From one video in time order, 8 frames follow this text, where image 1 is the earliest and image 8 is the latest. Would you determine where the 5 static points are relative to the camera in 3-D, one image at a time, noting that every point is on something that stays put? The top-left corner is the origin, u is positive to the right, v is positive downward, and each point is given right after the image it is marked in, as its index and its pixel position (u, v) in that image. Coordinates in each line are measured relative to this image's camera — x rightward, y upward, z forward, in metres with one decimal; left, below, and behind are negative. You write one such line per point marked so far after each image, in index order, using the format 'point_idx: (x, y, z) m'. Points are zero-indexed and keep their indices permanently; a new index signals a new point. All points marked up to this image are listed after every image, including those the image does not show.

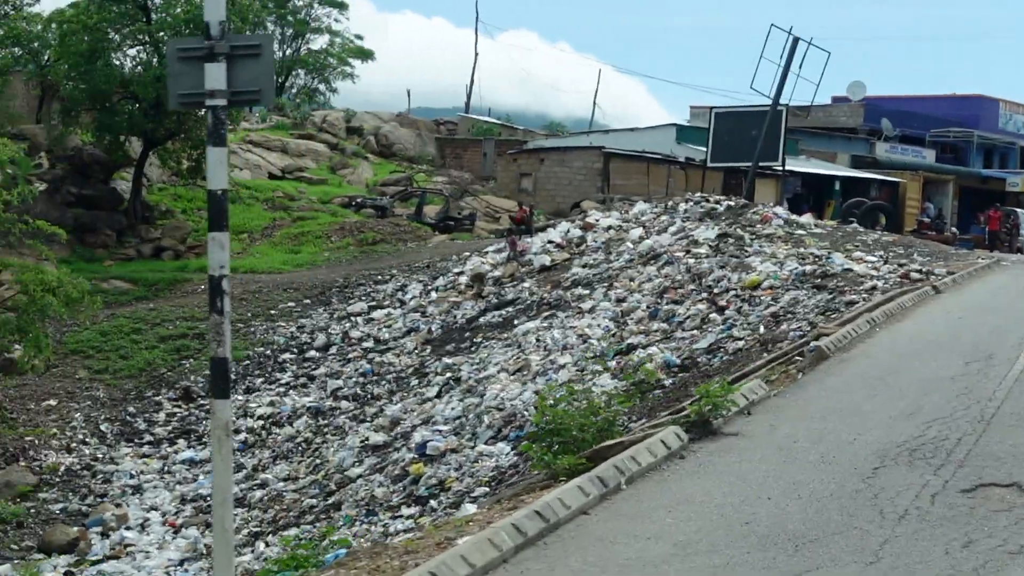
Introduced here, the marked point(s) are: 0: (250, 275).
0: (-4.3, +0.2, +16.2) m
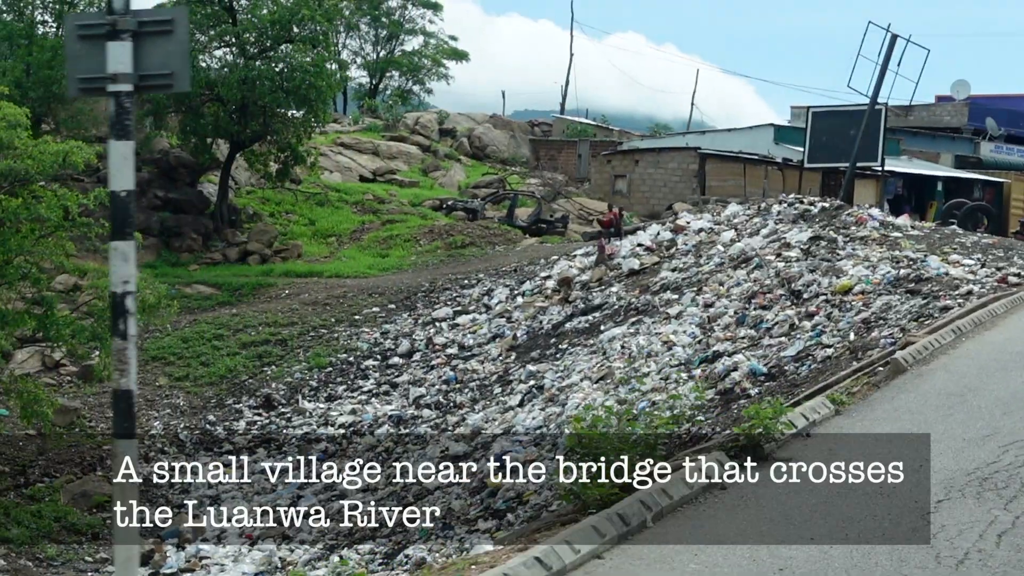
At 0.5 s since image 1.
0: (-2.9, +0.1, +16.1) m
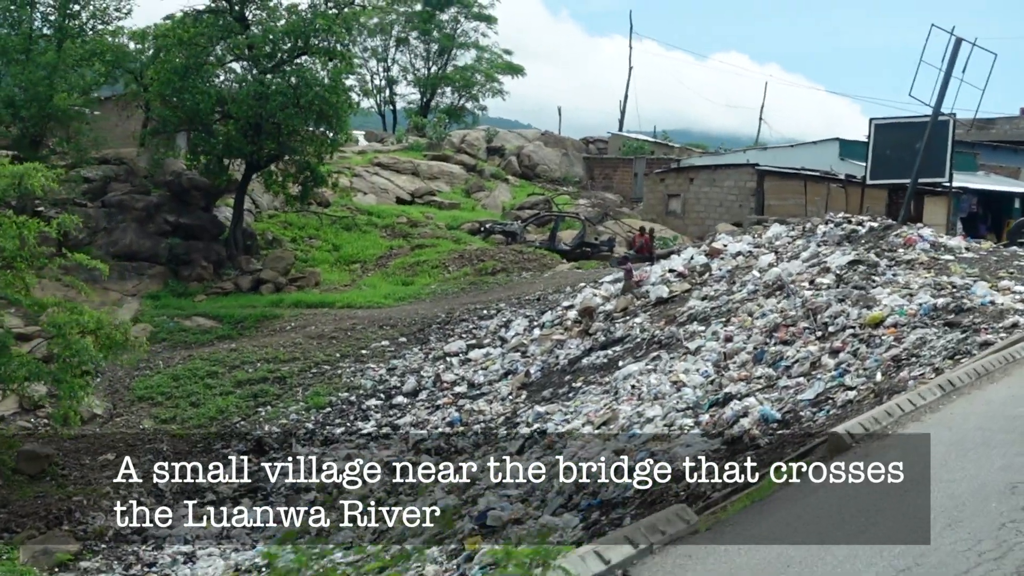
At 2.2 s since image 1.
0: (-2.5, -0.3, +15.2) m
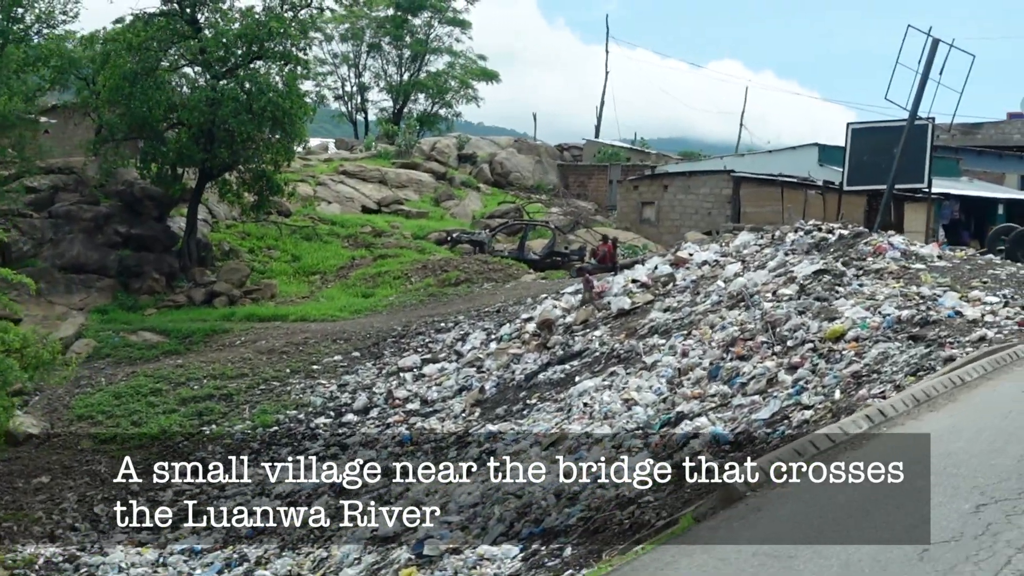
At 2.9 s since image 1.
0: (-3.1, -0.5, +14.6) m
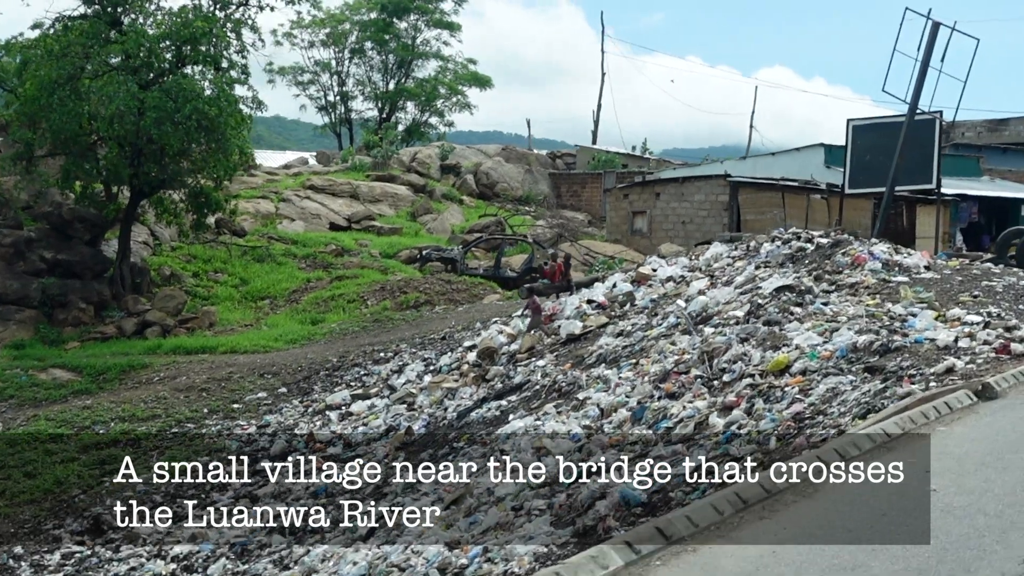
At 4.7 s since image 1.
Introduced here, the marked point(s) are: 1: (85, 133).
0: (-3.7, -0.9, +13.3) m
1: (-6.0, +2.2, +14.0) m
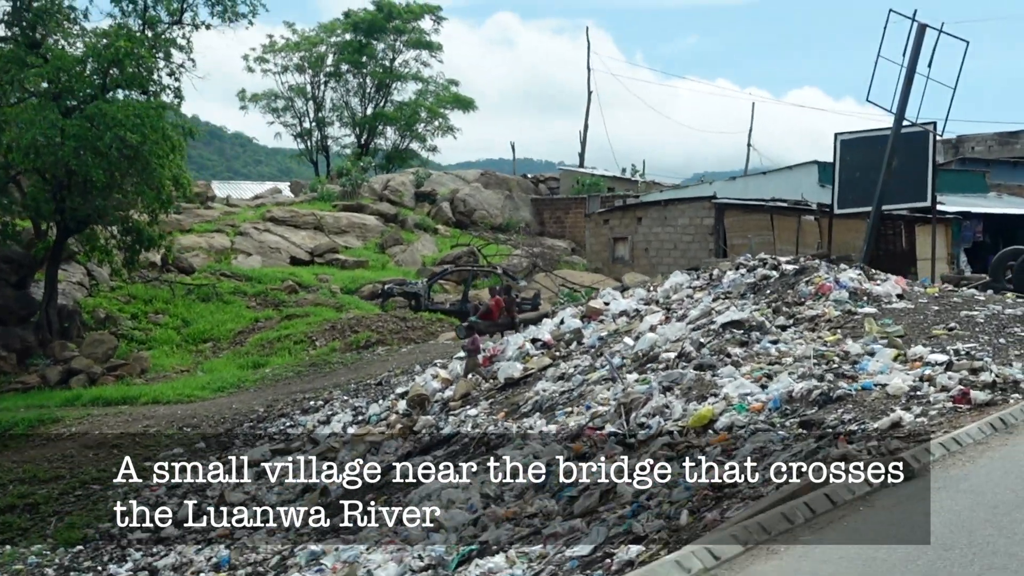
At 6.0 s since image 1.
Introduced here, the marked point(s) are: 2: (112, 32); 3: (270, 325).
0: (-4.4, -1.4, +12.1) m
1: (-6.7, +1.5, +13.0) m
2: (-5.3, +3.4, +13.3) m
3: (-3.6, -0.5, +14.7) m
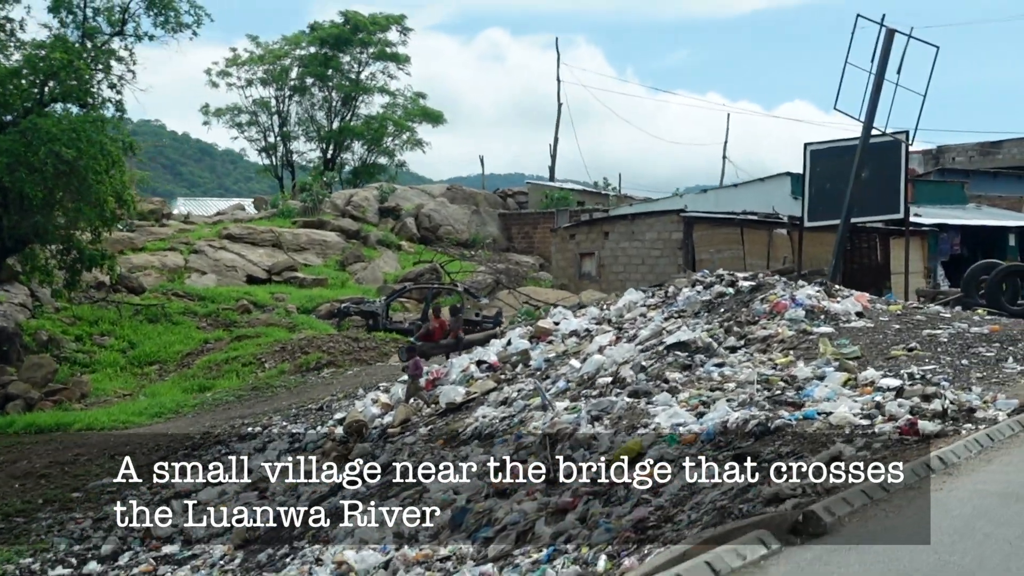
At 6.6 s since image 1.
0: (-4.9, -1.7, +11.5) m
1: (-7.3, +1.3, +12.5) m
2: (-5.9, +3.1, +12.8) m
3: (-4.1, -0.8, +14.1) m
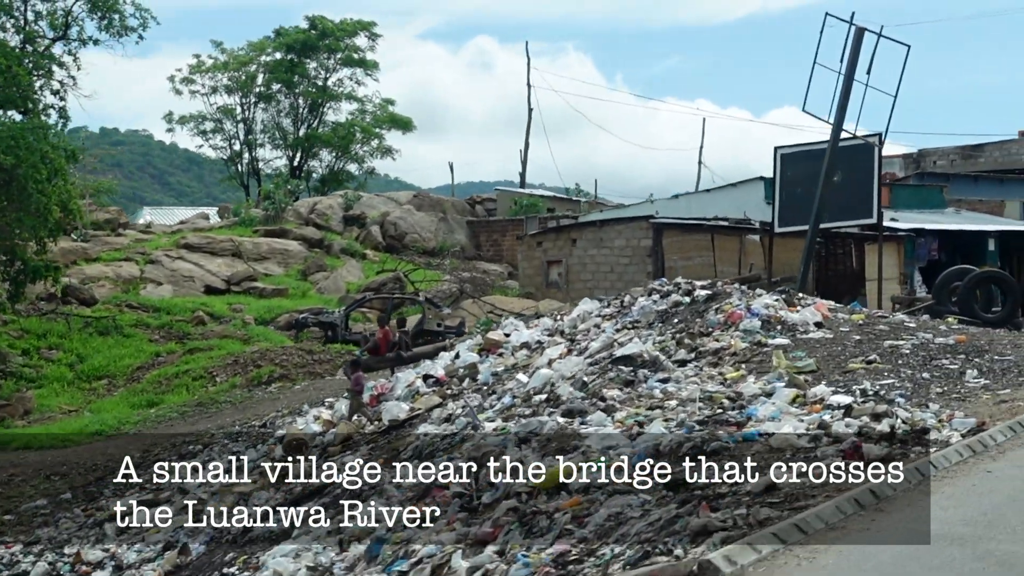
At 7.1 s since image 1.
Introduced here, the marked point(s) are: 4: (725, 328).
0: (-5.4, -1.8, +11.1) m
1: (-7.8, +1.1, +12.0) m
2: (-6.4, +2.9, +12.4) m
3: (-4.7, -1.0, +13.7) m
4: (+1.6, -0.3, +7.5) m
